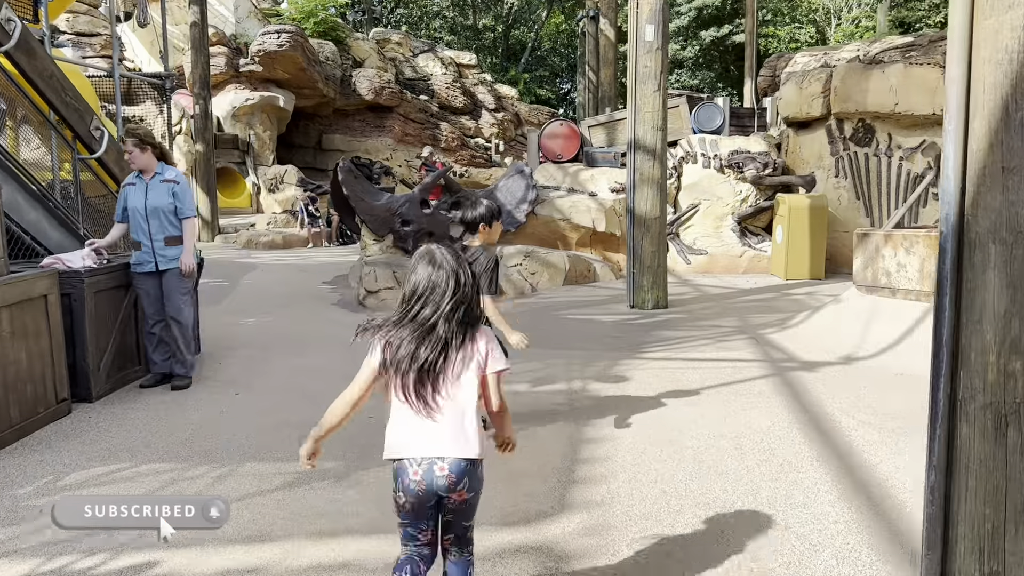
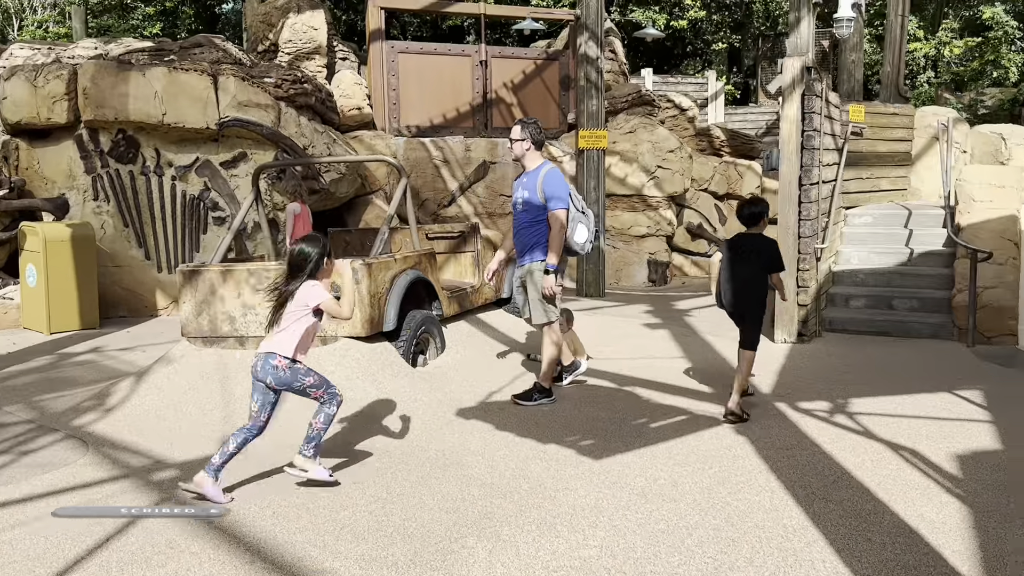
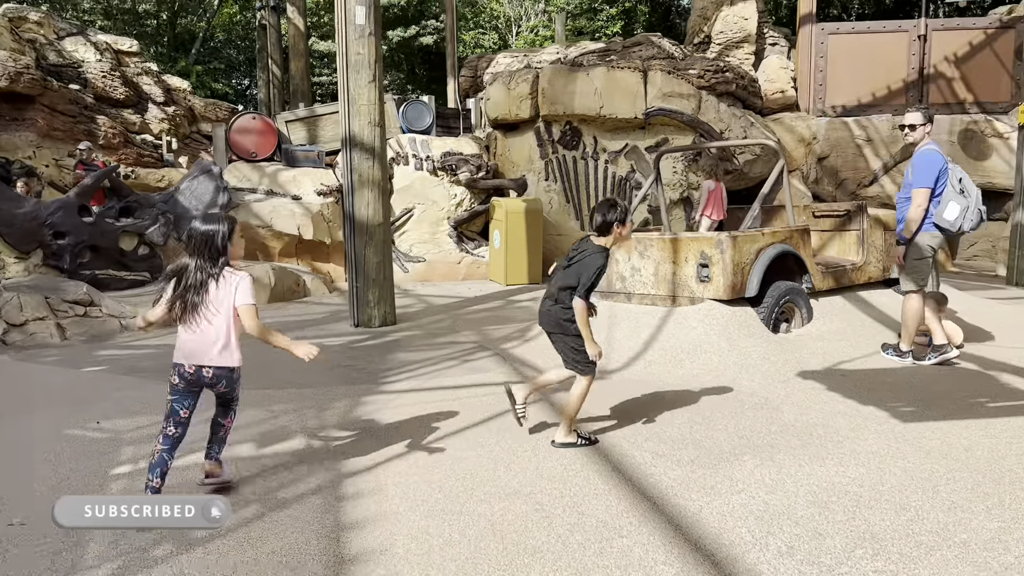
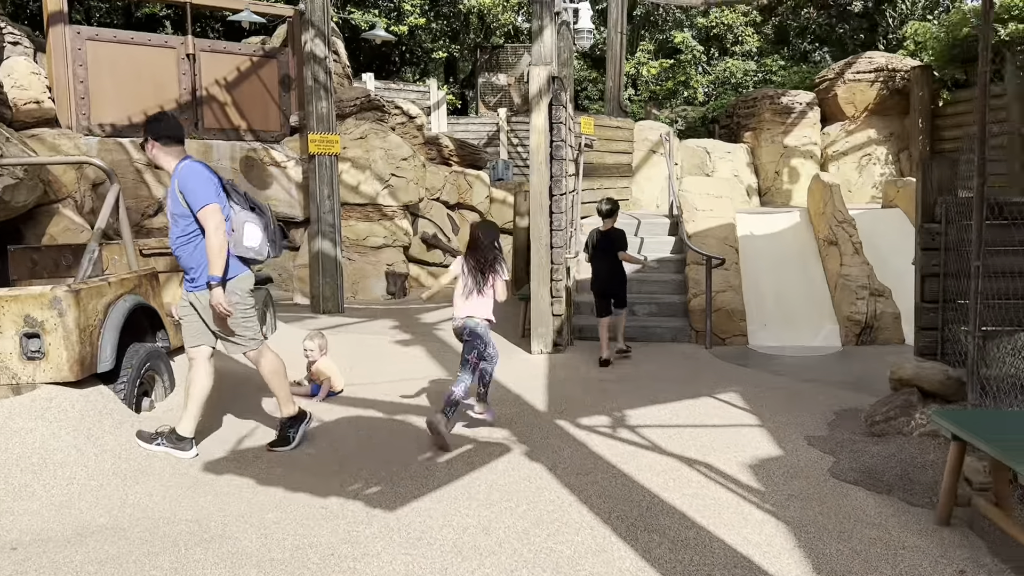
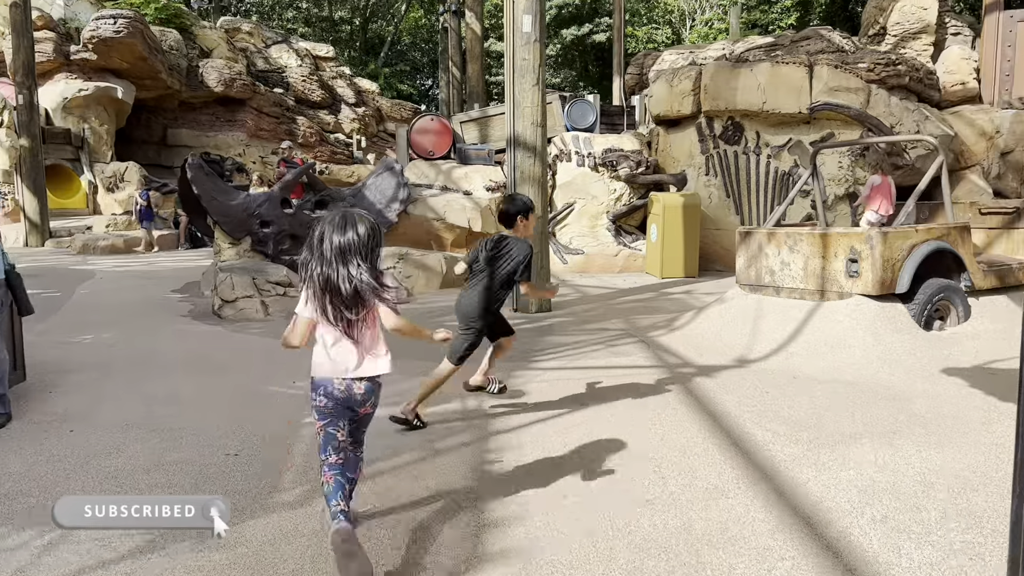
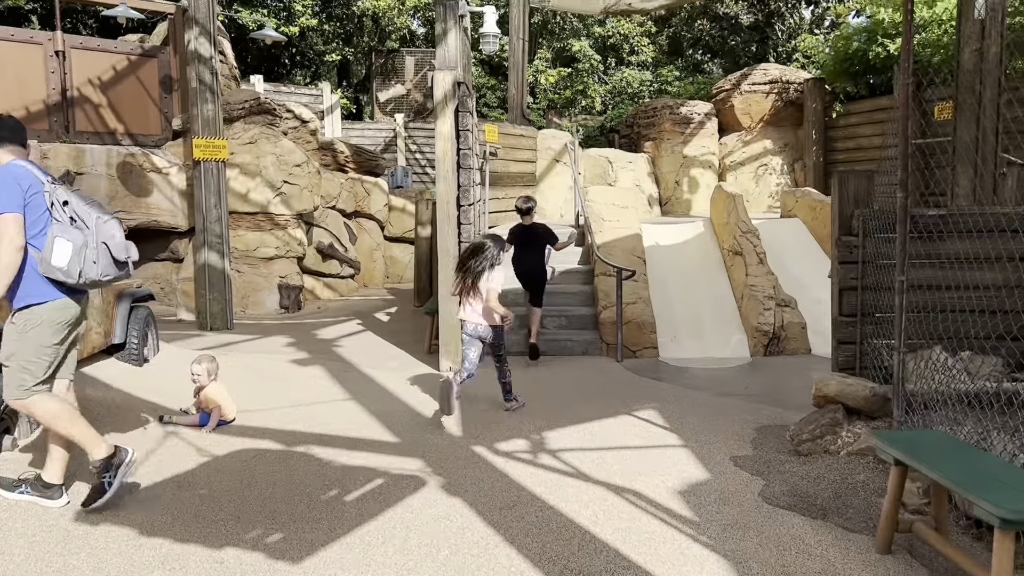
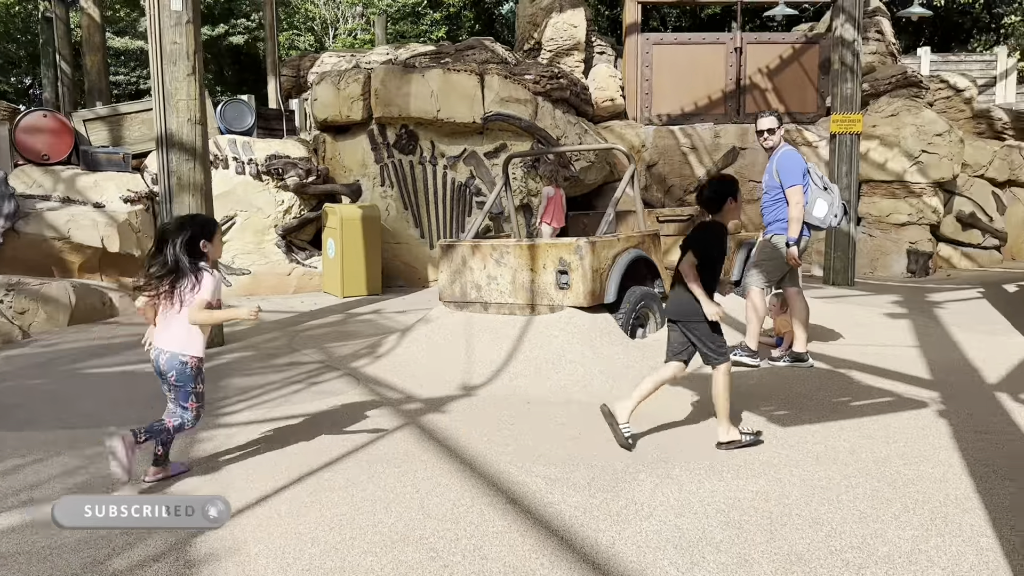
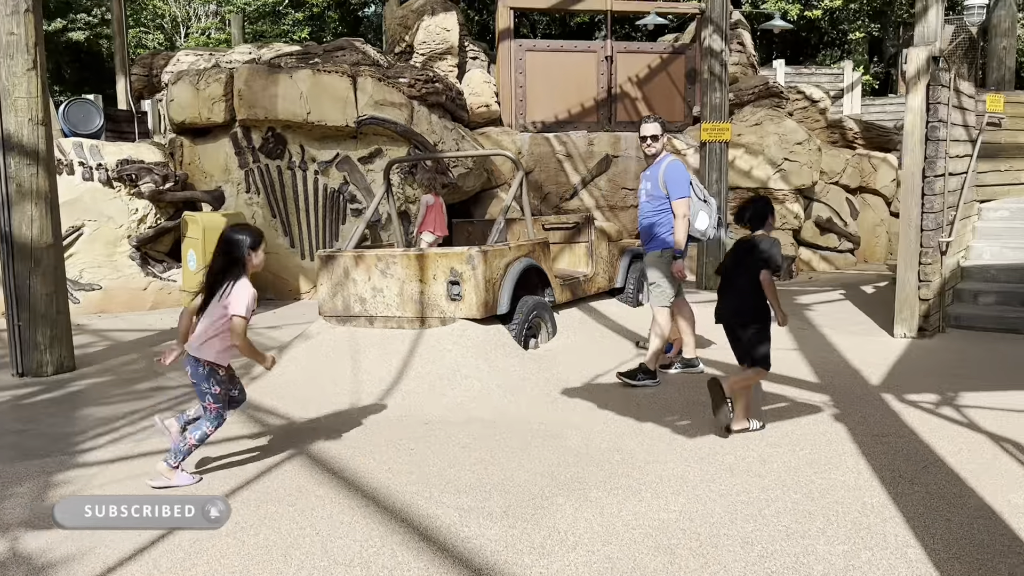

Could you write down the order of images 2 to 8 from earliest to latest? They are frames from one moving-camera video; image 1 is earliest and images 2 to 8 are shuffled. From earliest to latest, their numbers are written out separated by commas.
5, 3, 7, 8, 2, 4, 6
